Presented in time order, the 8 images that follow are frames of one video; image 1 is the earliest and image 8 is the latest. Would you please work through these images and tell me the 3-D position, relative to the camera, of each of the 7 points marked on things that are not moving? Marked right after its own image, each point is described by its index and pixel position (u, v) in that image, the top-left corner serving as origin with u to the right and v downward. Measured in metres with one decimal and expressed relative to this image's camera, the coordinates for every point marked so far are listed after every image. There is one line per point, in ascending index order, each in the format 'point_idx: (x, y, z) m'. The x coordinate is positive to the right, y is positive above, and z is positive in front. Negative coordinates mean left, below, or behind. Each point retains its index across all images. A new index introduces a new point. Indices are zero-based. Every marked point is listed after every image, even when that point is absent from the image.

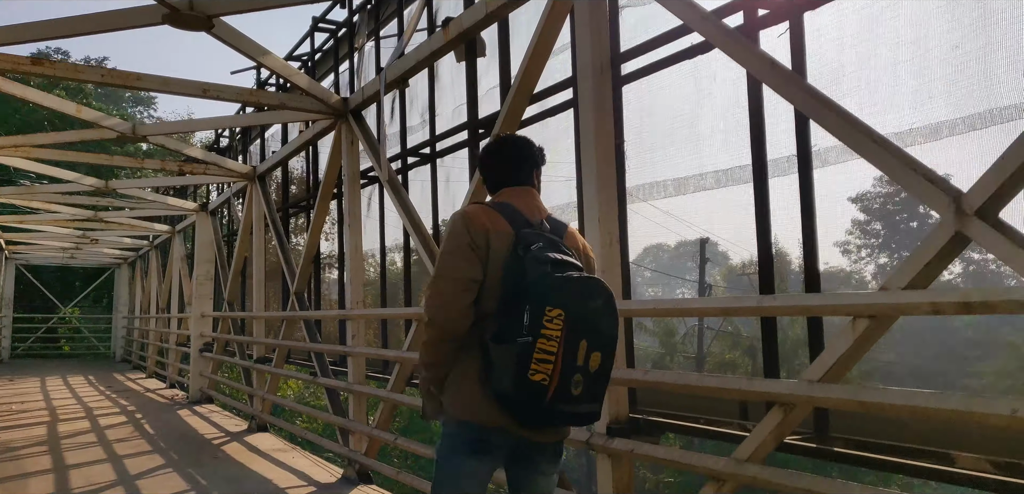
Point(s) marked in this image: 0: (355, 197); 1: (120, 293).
0: (-1.0, +0.3, +5.6) m
1: (-8.9, -1.0, +19.1) m
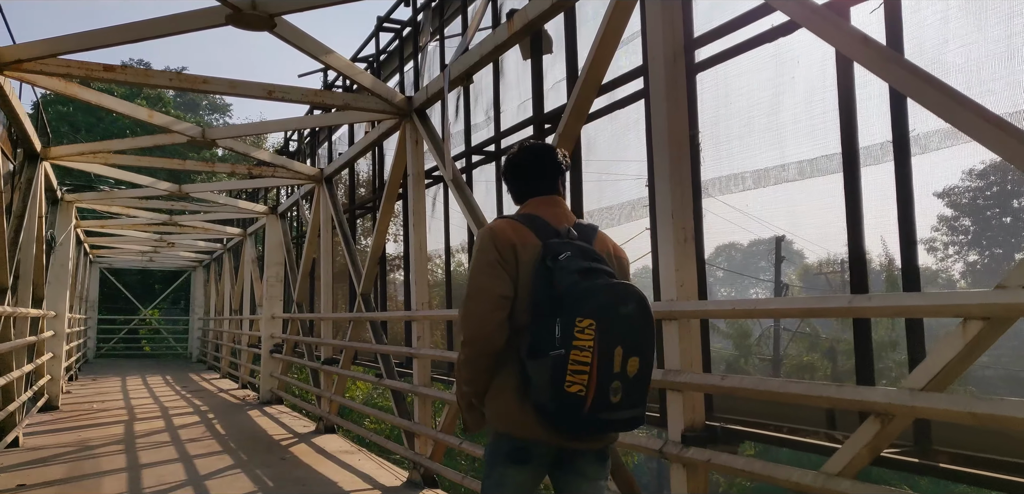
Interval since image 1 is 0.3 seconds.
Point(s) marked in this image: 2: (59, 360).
0: (-0.6, +0.3, +5.5) m
1: (-7.3, -1.1, +19.6) m
2: (-4.9, -1.2, +9.1) m
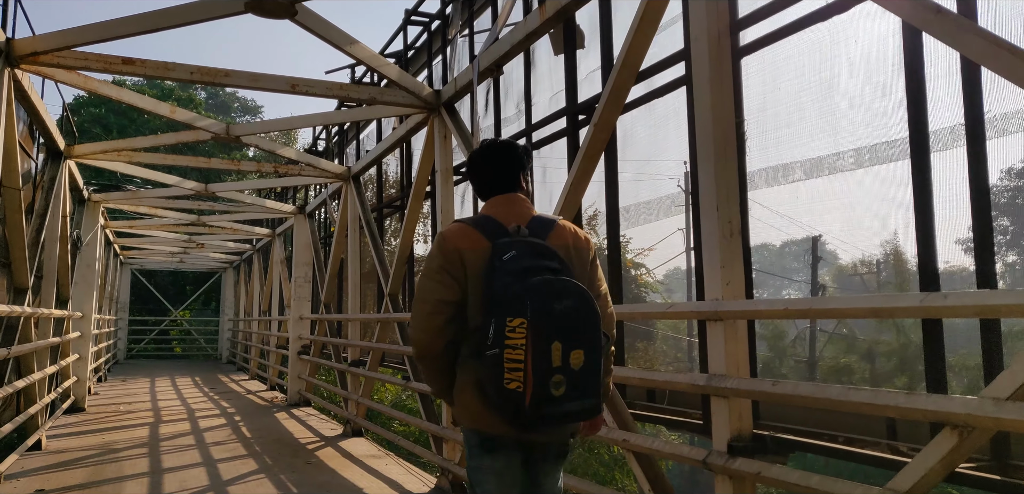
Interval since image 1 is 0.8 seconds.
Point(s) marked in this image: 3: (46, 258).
0: (-0.4, +0.3, +5.3) m
1: (-6.7, -1.1, +19.6) m
2: (-4.6, -1.2, +9.1) m
3: (-3.8, -0.1, +6.8) m
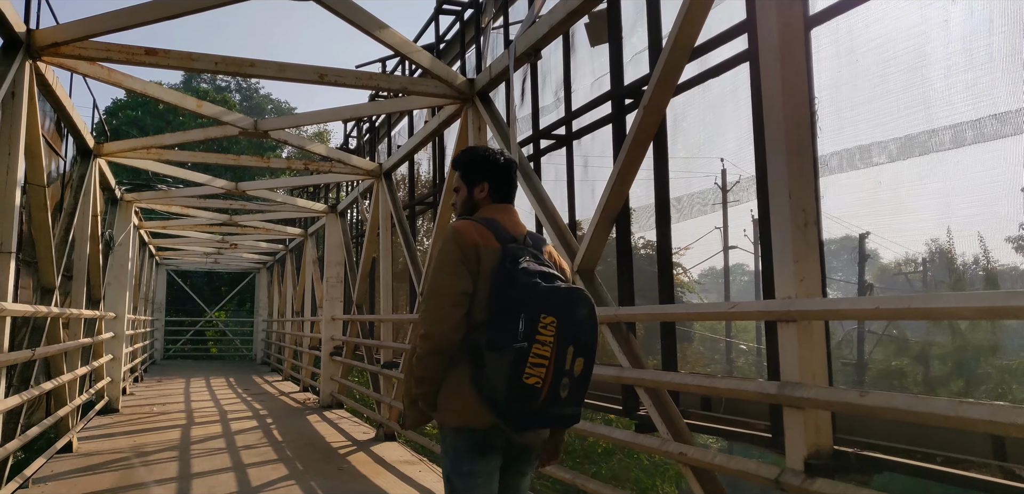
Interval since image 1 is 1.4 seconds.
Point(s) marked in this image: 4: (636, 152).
0: (-0.2, +0.4, +5.0) m
1: (-5.9, -1.2, +19.6) m
2: (-4.2, -1.2, +9.0) m
3: (-3.5, -0.1, +6.7) m
4: (+0.5, +0.4, +3.4) m
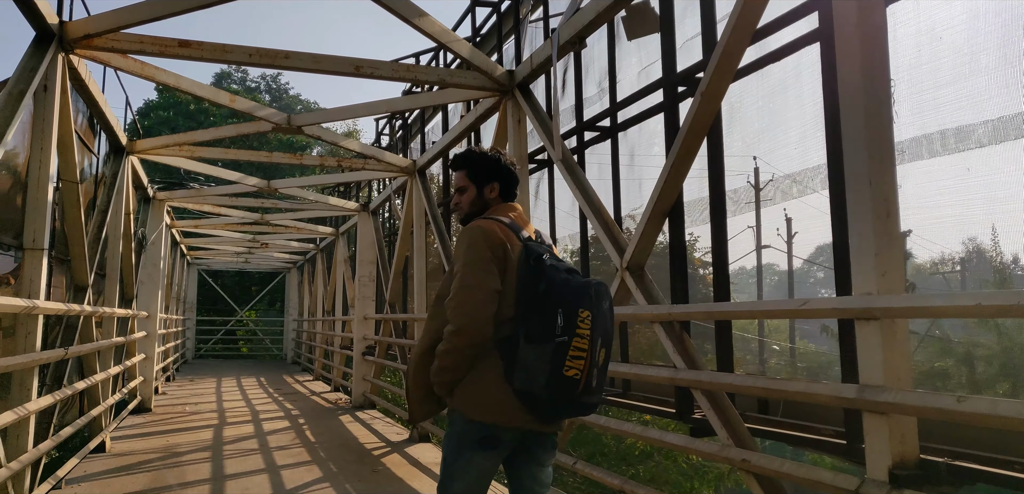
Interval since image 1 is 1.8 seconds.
0: (+0.1, +0.4, +4.9) m
1: (-5.2, -1.1, +19.6) m
2: (-3.9, -1.2, +9.0) m
3: (-3.2, -0.1, +6.7) m
4: (+0.7, +0.4, +3.2) m
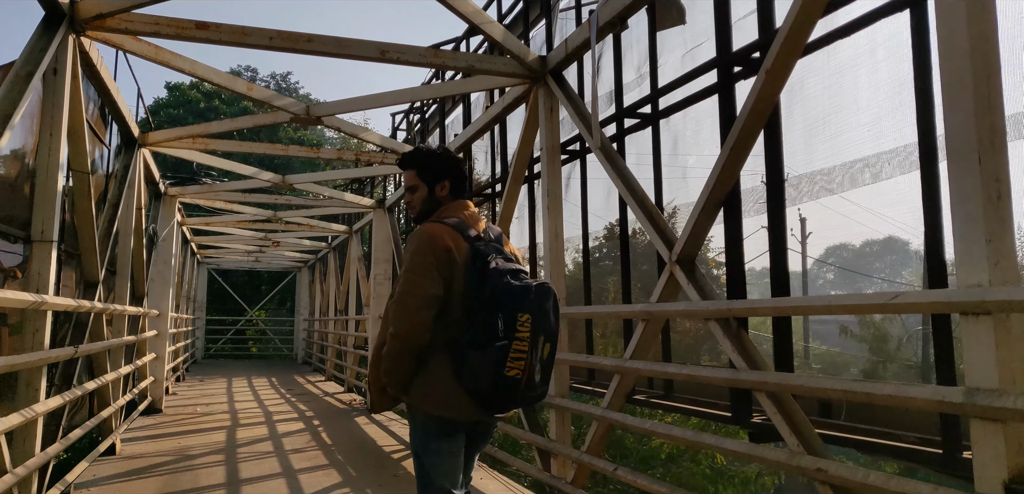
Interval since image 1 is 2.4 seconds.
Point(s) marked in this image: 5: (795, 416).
0: (+0.2, +0.4, +4.6) m
1: (-4.9, -1.1, +19.4) m
2: (-3.7, -1.2, +8.8) m
3: (-3.0, 0.0, +6.5) m
4: (+0.8, +0.4, +2.9) m
5: (+0.9, -0.5, +2.7) m
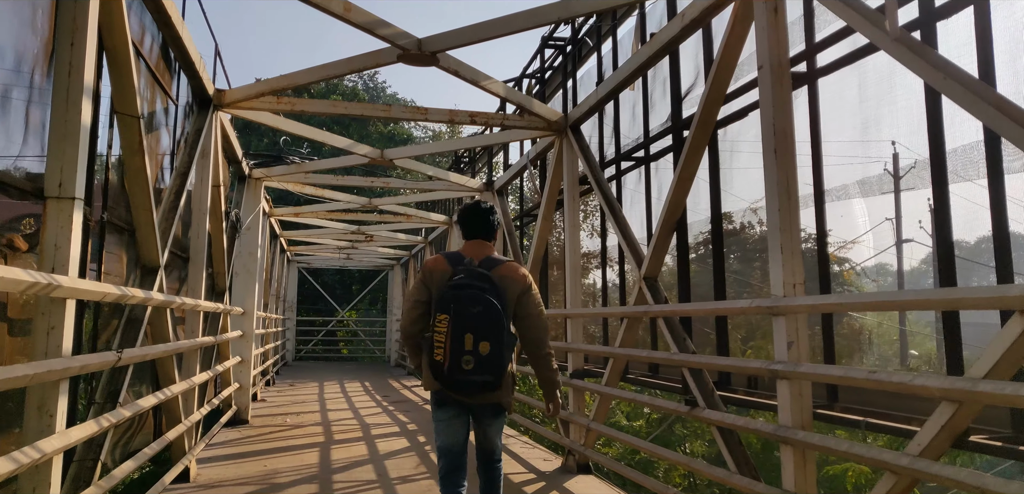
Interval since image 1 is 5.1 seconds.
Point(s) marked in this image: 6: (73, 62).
0: (+1.0, +0.6, +3.2) m
1: (-2.6, -1.0, +18.4) m
2: (-2.4, -1.1, +7.7) m
3: (-2.0, +0.1, +5.3) m
4: (+1.5, +0.6, +1.4) m
5: (+1.5, -0.4, +1.2) m
6: (-1.4, +0.6, +2.7) m
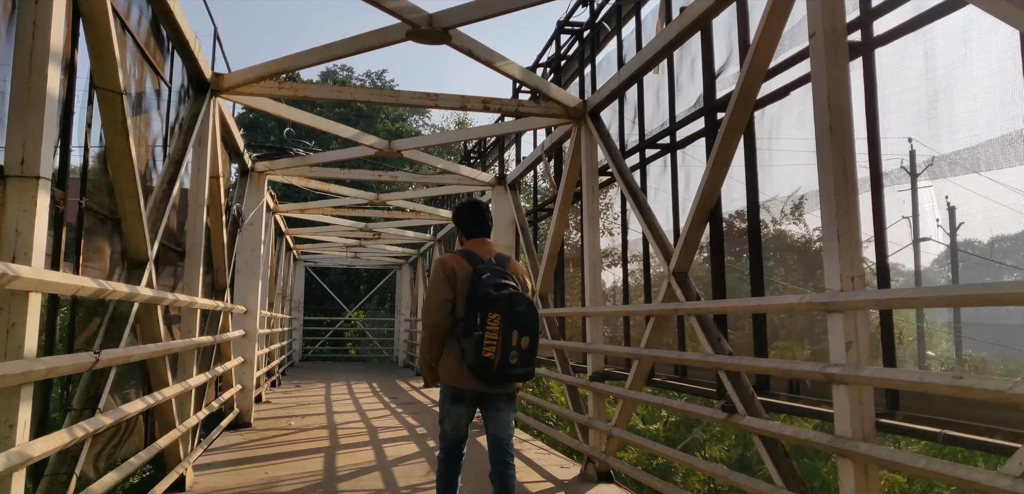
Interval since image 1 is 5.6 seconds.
0: (+1.1, +0.6, +2.8) m
1: (-2.3, -1.0, +18.0) m
2: (-2.3, -1.0, +7.3) m
3: (-1.9, +0.1, +5.0) m
4: (+1.5, +0.6, +1.1) m
5: (+1.6, -0.3, +0.8) m
6: (-1.3, +0.6, +2.4) m
